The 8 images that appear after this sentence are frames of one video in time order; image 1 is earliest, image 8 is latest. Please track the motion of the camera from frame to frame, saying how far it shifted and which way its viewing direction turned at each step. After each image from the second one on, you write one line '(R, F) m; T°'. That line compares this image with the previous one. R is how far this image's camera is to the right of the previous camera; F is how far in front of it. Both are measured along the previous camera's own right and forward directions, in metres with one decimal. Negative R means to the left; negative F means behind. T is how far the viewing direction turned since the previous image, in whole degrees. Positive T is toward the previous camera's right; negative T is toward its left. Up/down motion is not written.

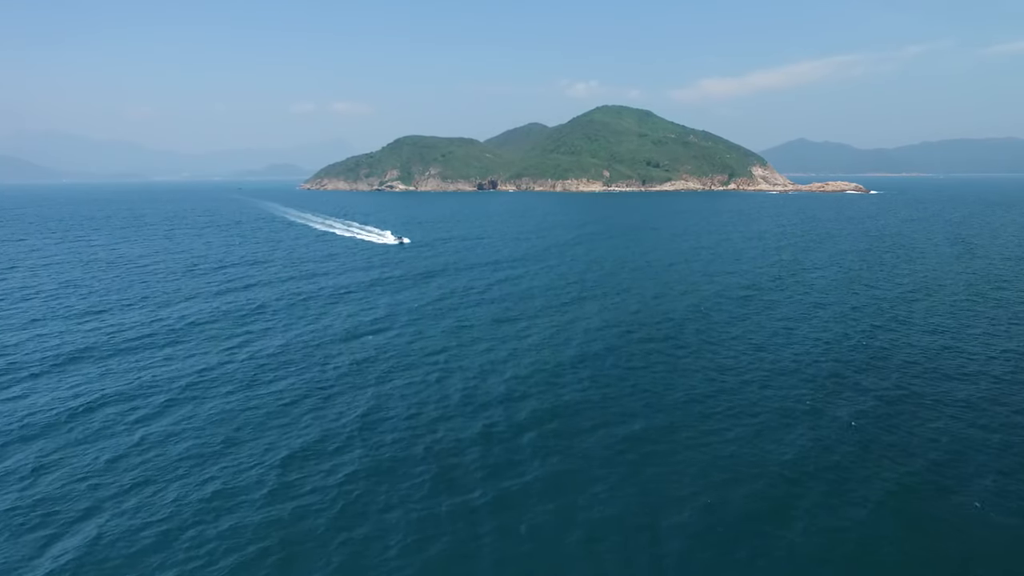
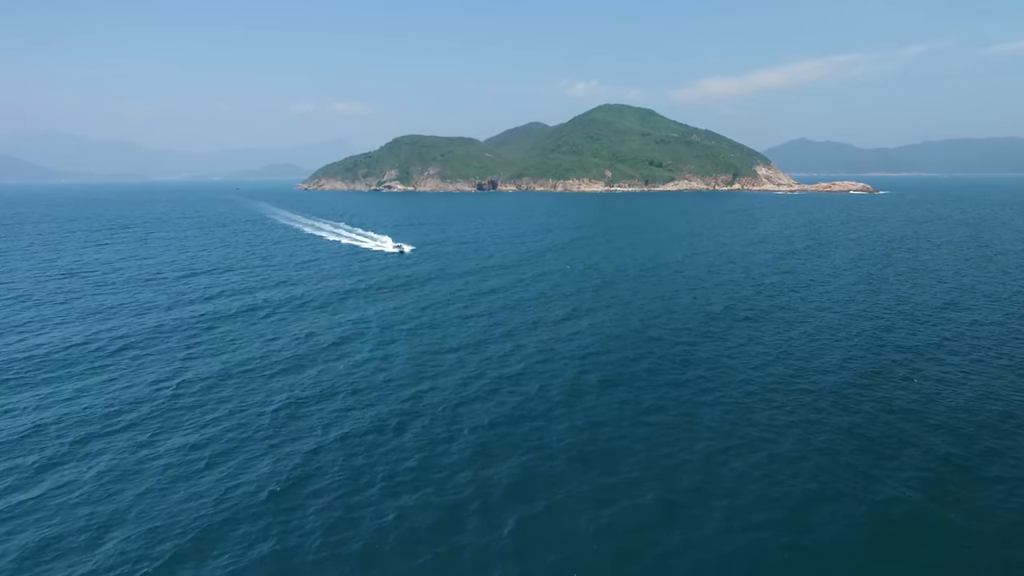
(+1.5, +10.6) m; 0°
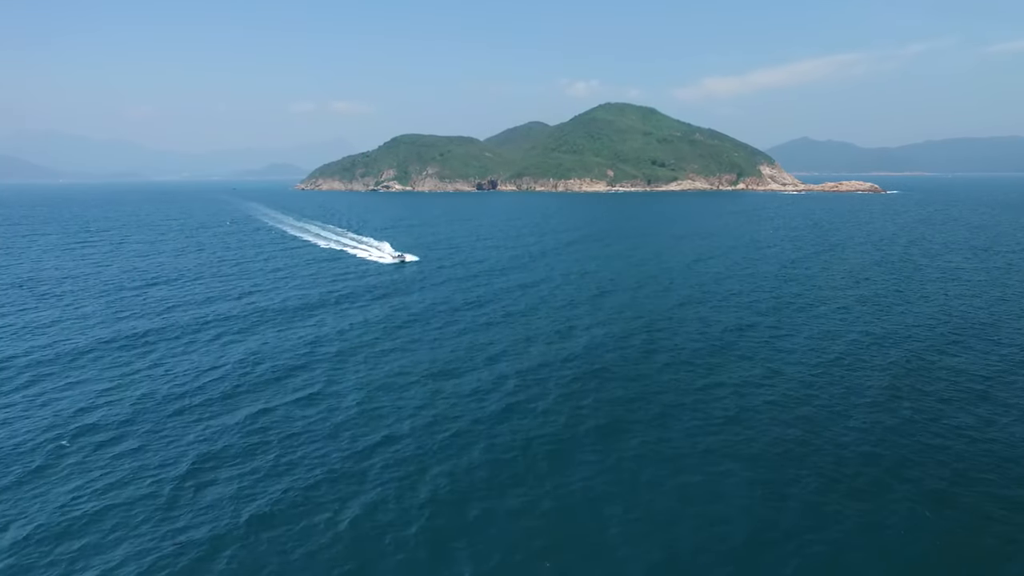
(+1.5, +10.7) m; 0°
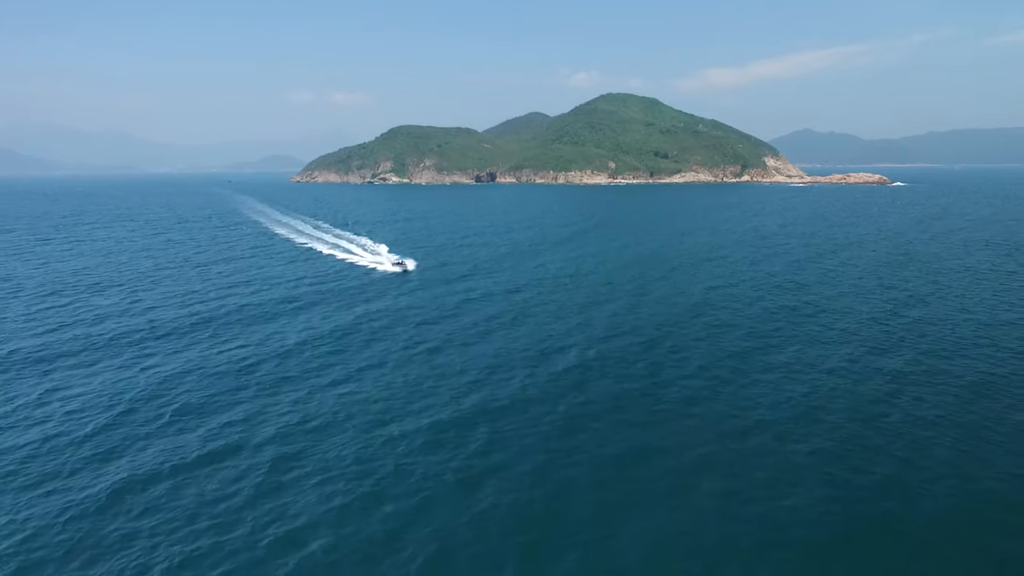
(+1.8, +12.4) m; 0°
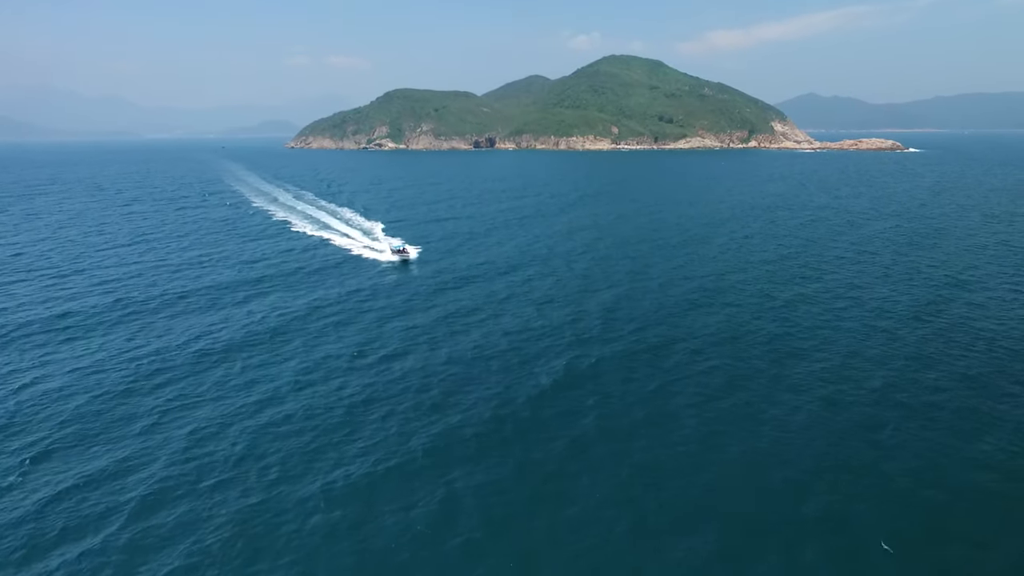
(+1.8, +12.7) m; 0°
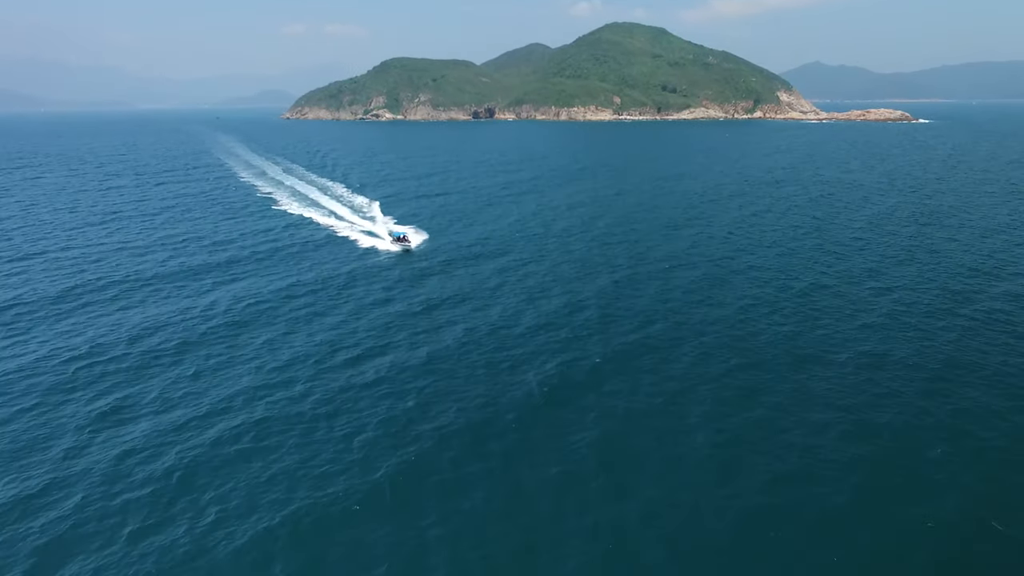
(+0.9, +6.5) m; 0°
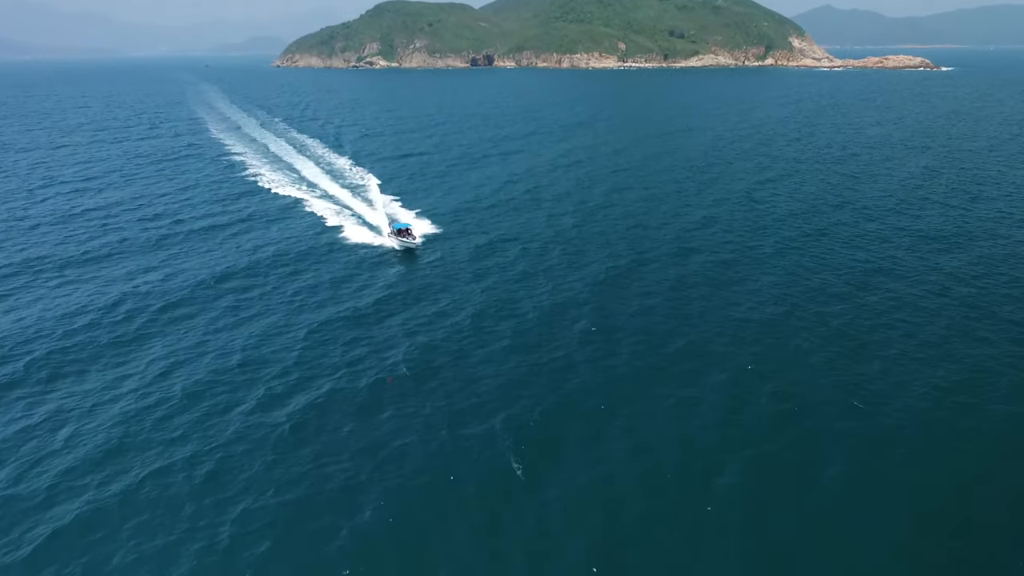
(+1.6, +13.1) m; 0°
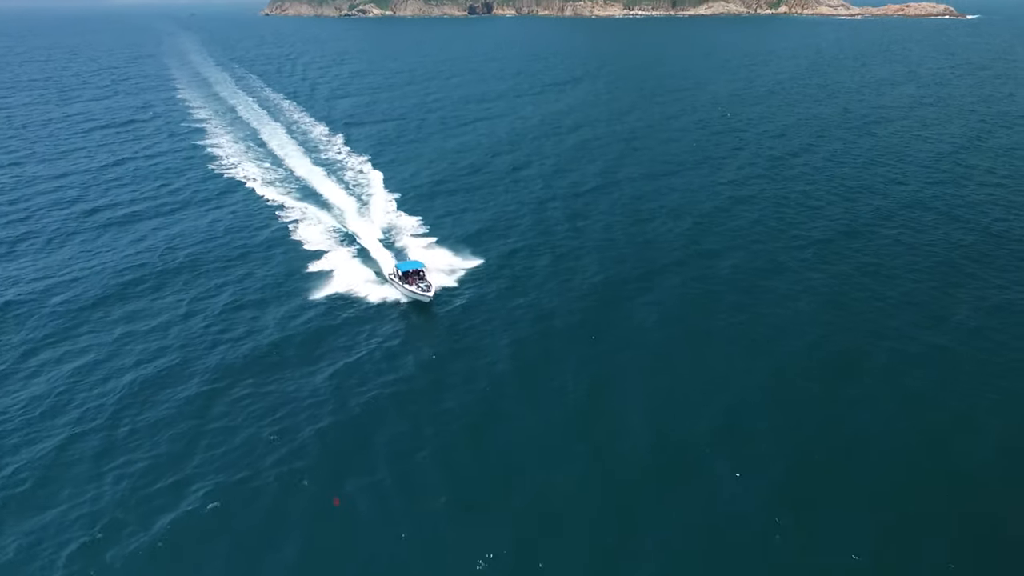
(+1.5, +12.9) m; 0°
